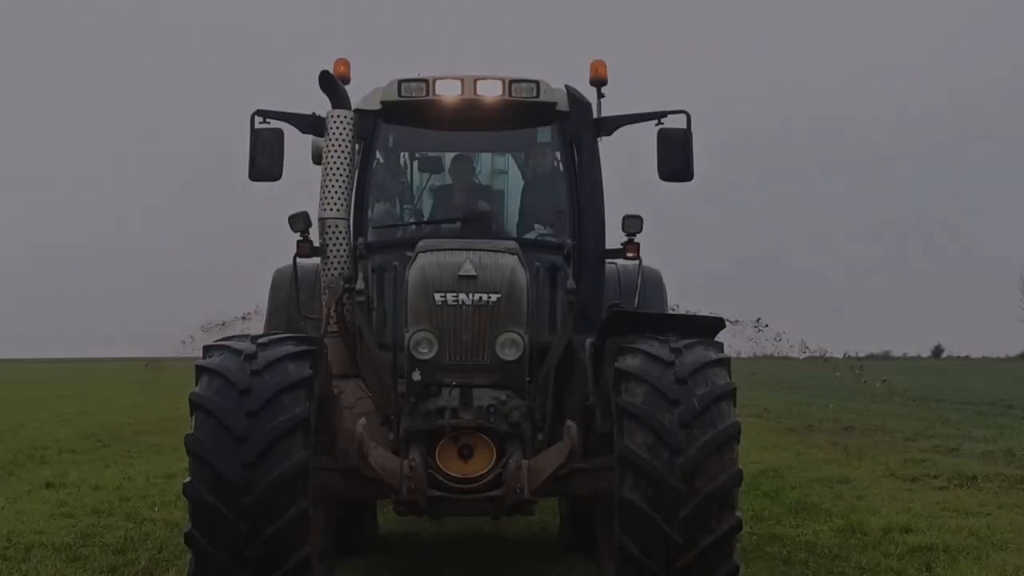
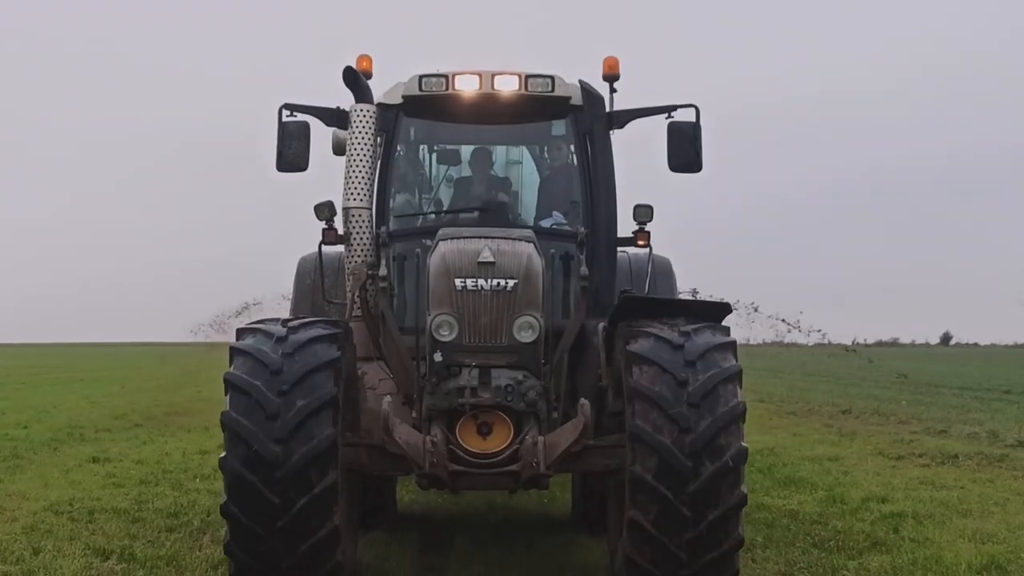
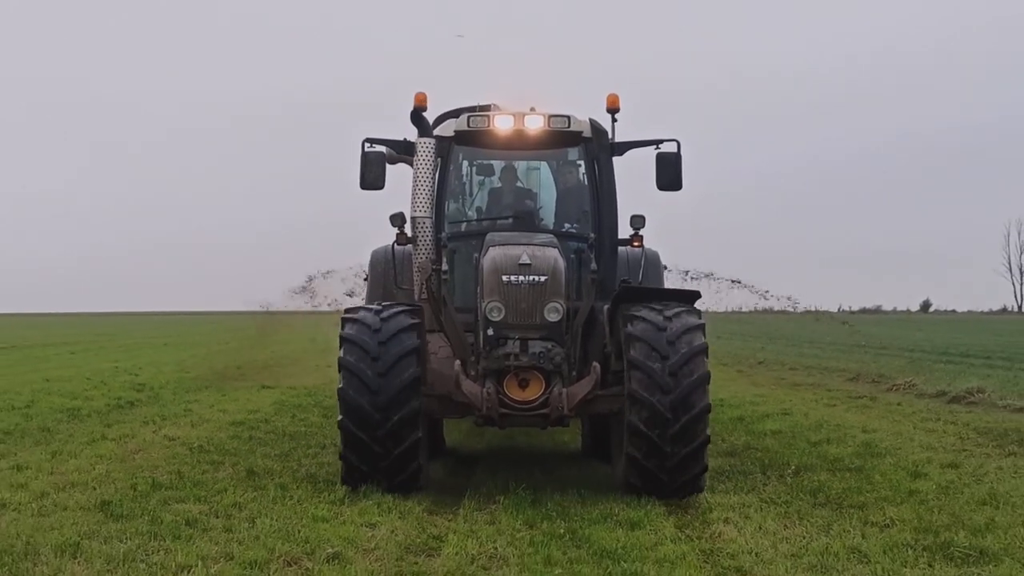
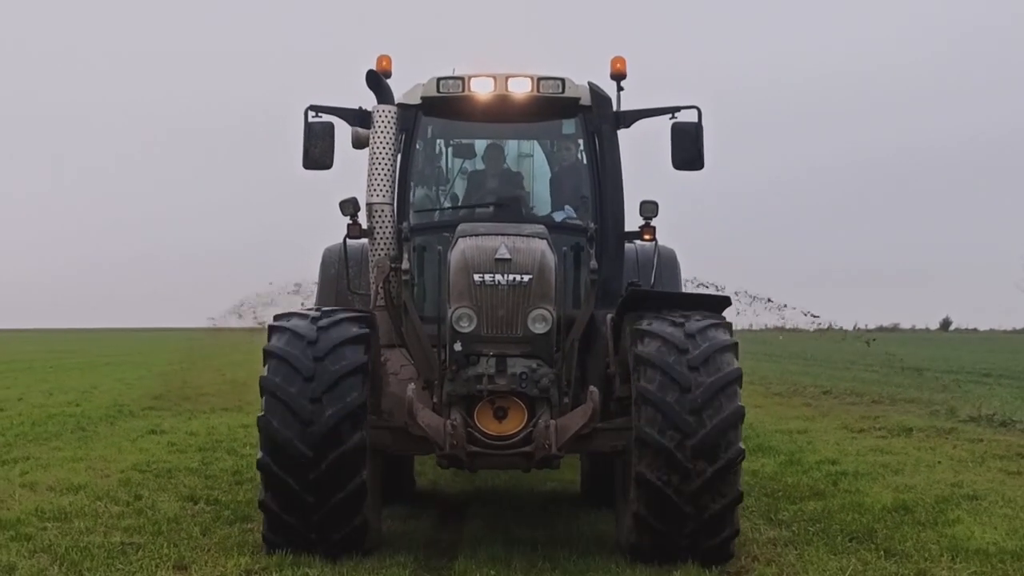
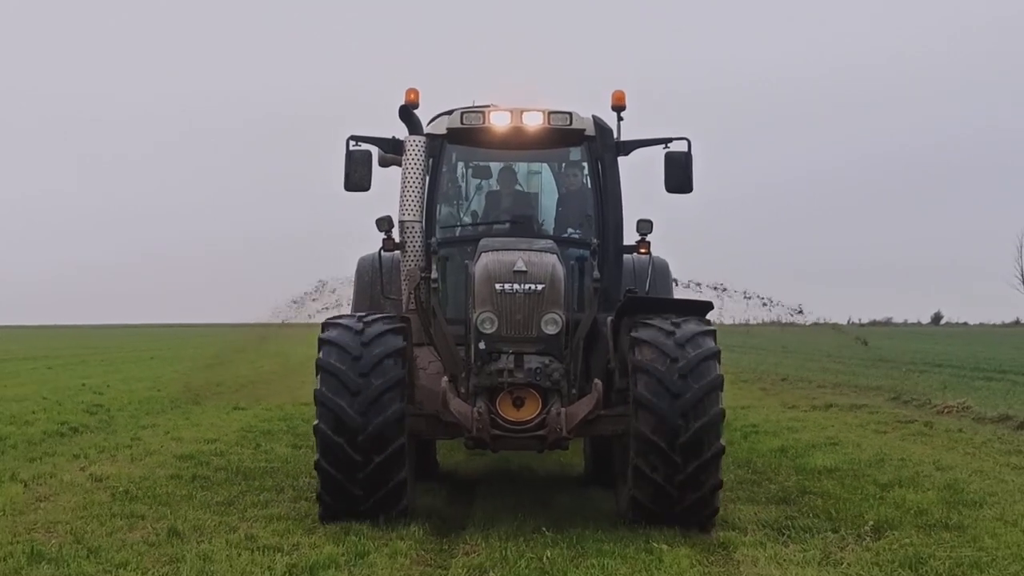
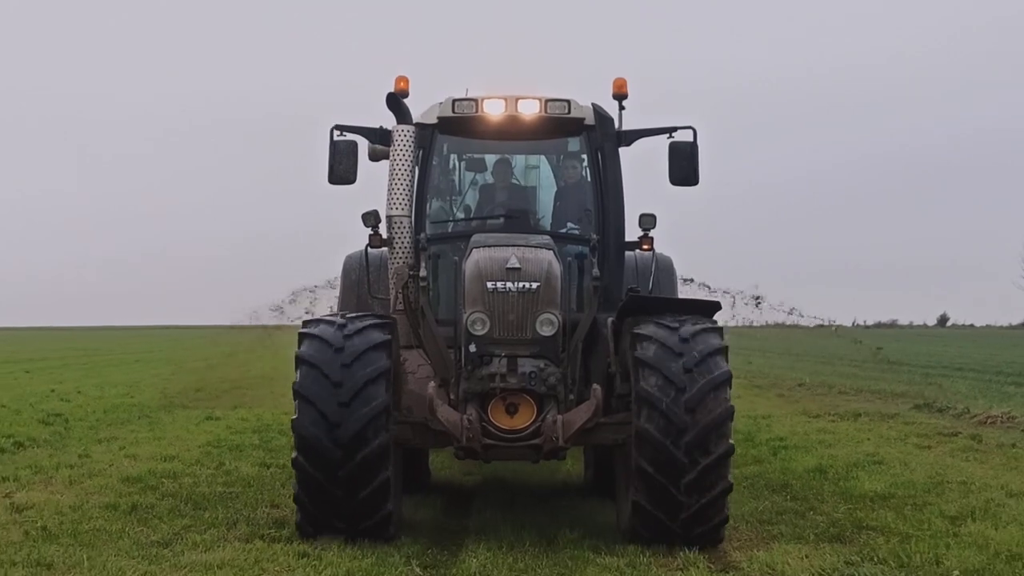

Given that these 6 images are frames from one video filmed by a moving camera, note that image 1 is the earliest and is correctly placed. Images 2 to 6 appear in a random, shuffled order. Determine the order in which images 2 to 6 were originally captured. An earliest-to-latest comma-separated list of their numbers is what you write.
2, 4, 6, 5, 3
